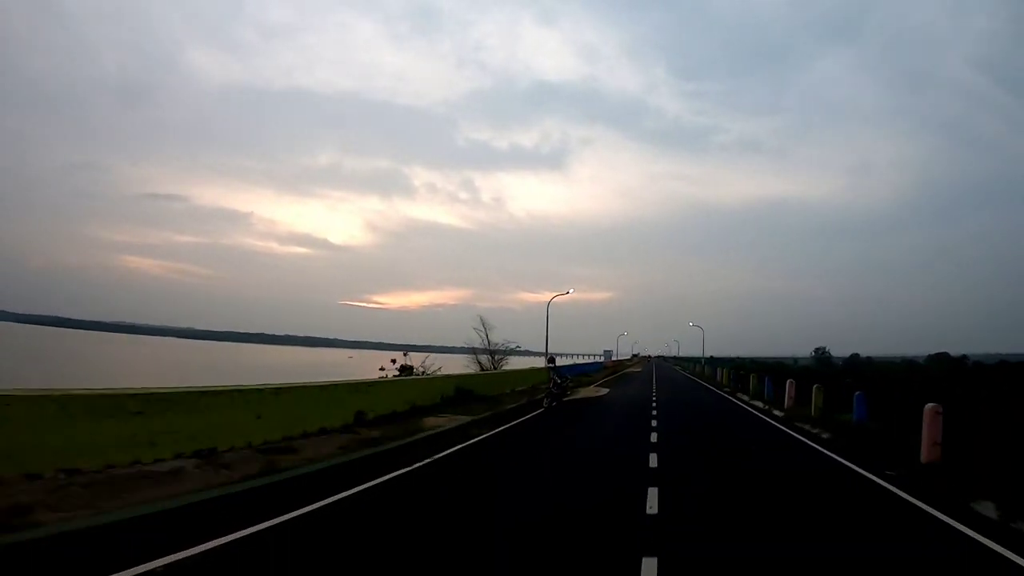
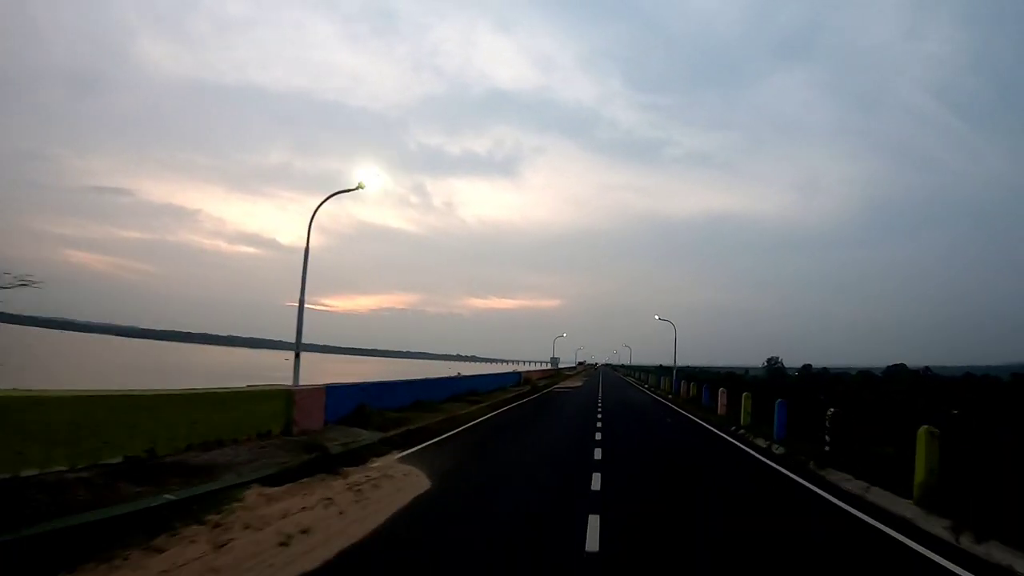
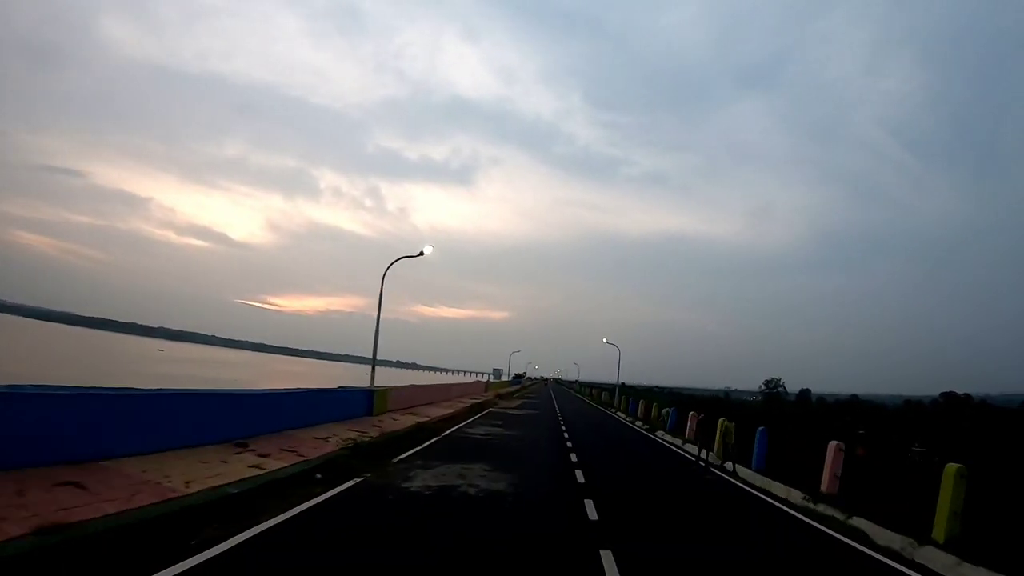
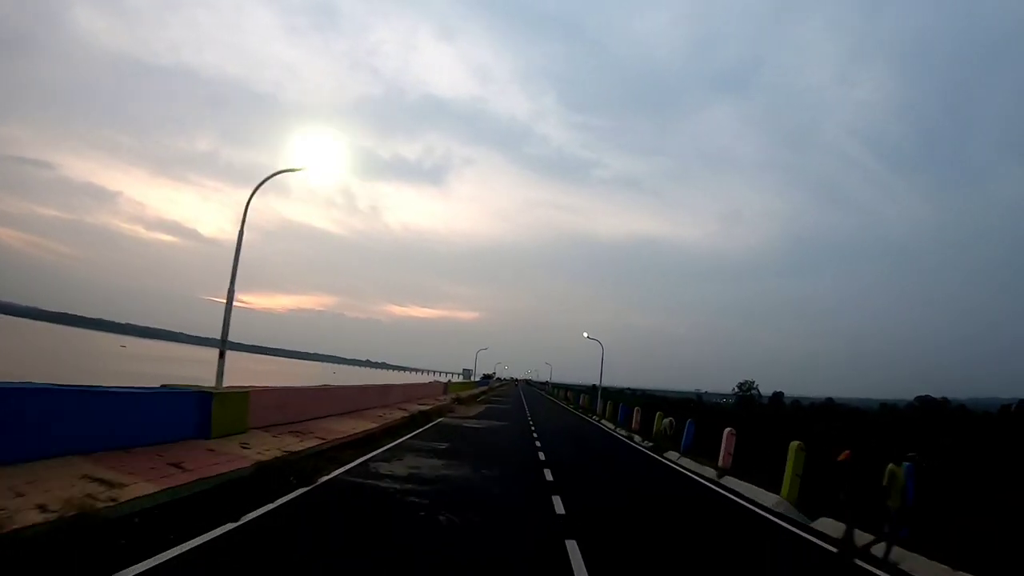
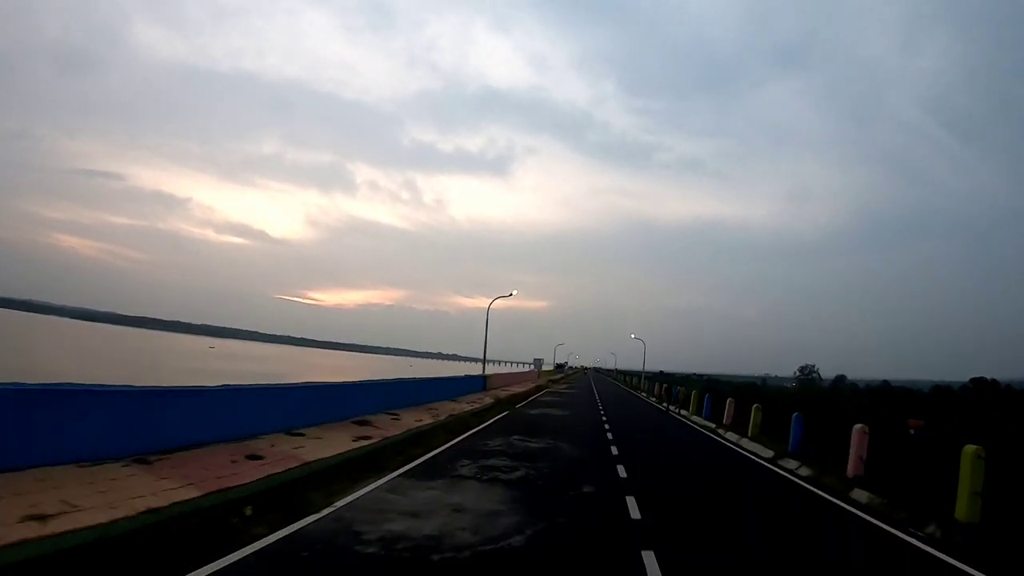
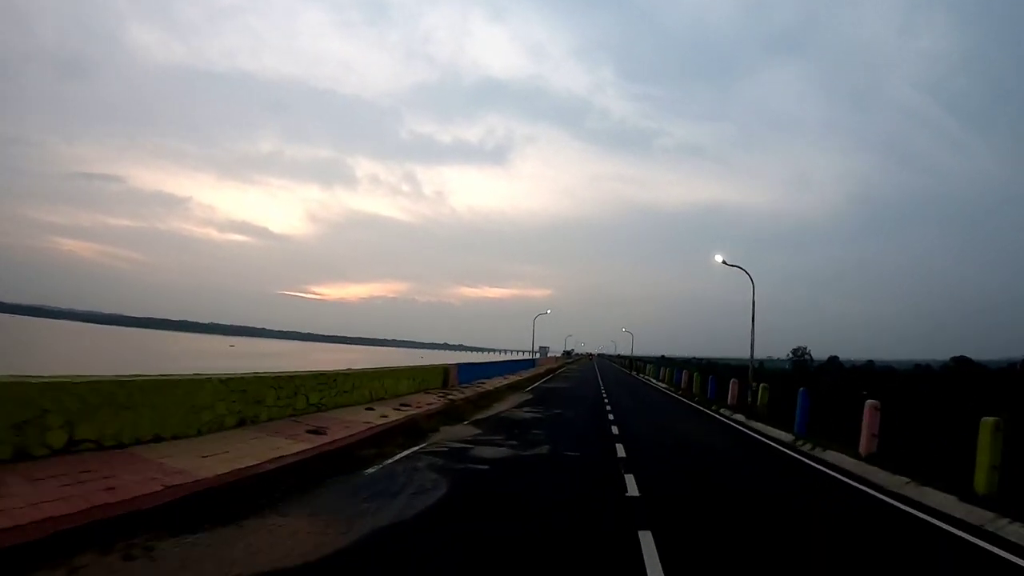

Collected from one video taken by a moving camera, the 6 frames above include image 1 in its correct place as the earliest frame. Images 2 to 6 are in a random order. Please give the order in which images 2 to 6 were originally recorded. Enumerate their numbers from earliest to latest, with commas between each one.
2, 6, 5, 3, 4
